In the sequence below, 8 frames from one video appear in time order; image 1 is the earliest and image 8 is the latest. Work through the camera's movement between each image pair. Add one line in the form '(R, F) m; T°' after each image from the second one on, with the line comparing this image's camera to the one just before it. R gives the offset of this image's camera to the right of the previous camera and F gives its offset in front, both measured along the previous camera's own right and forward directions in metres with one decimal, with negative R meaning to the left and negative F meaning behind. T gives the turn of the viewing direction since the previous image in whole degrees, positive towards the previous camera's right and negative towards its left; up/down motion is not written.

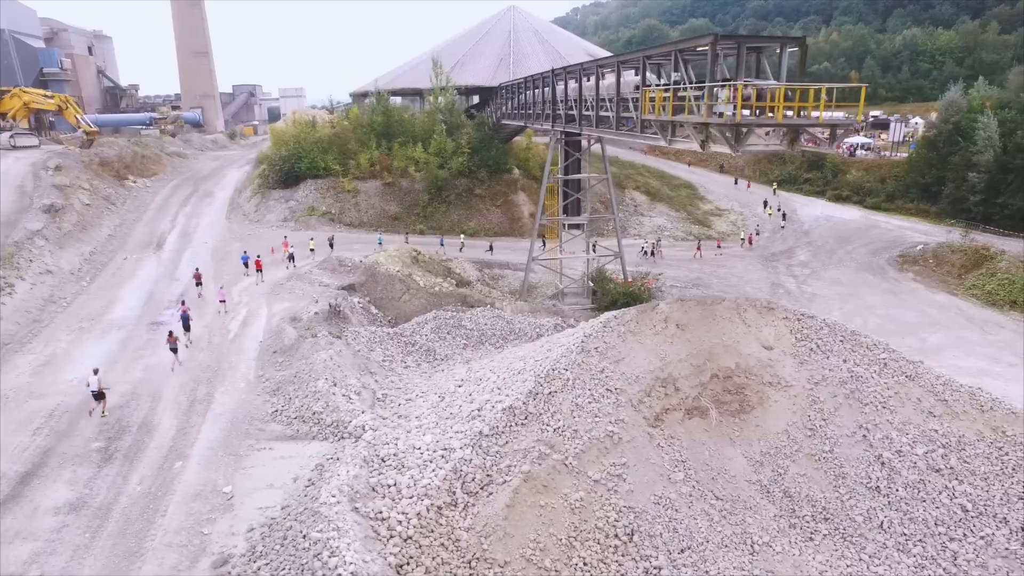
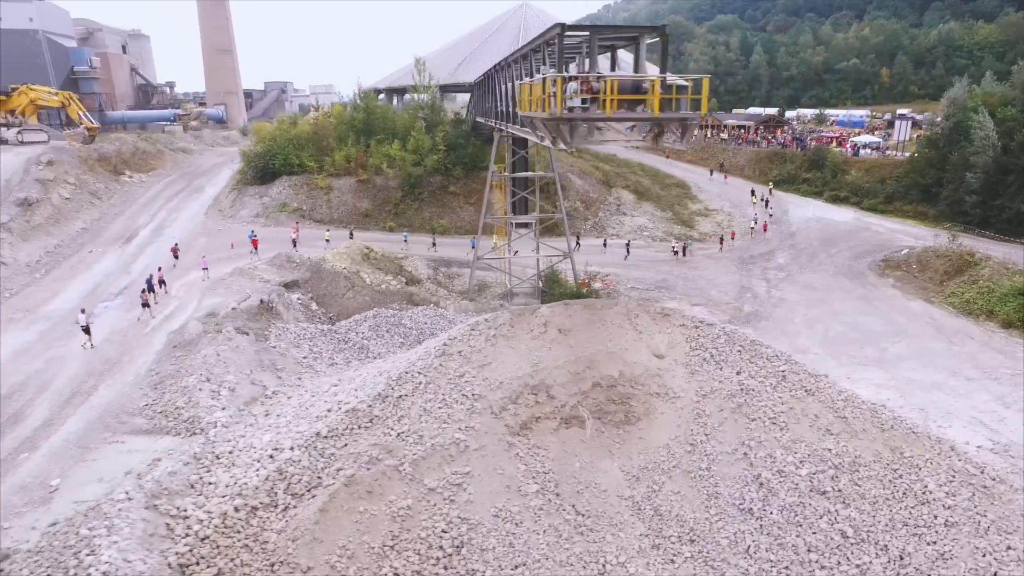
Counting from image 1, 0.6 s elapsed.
(+4.1, +0.7) m; -4°
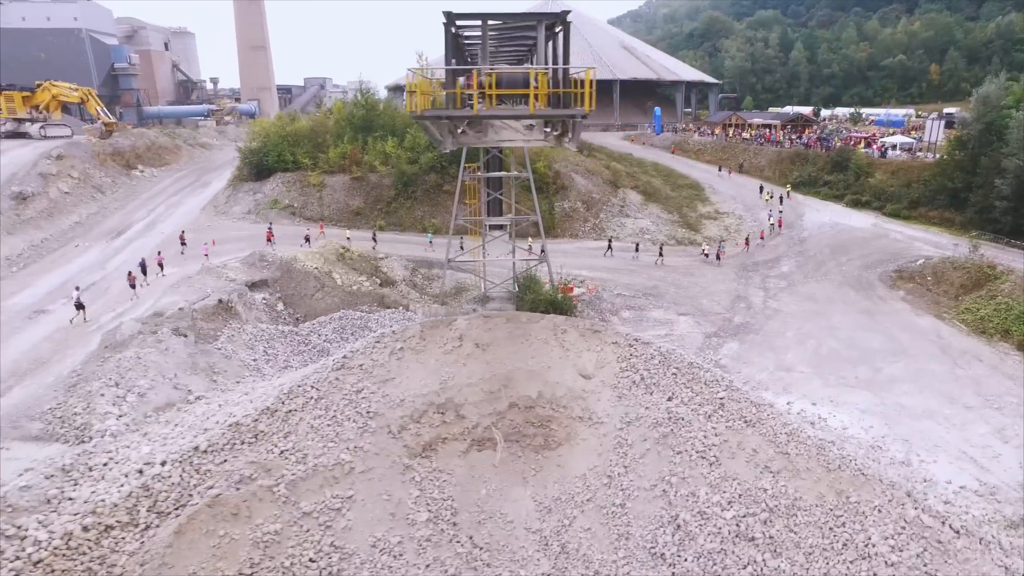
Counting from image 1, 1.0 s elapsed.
(+2.9, +1.3) m; -4°
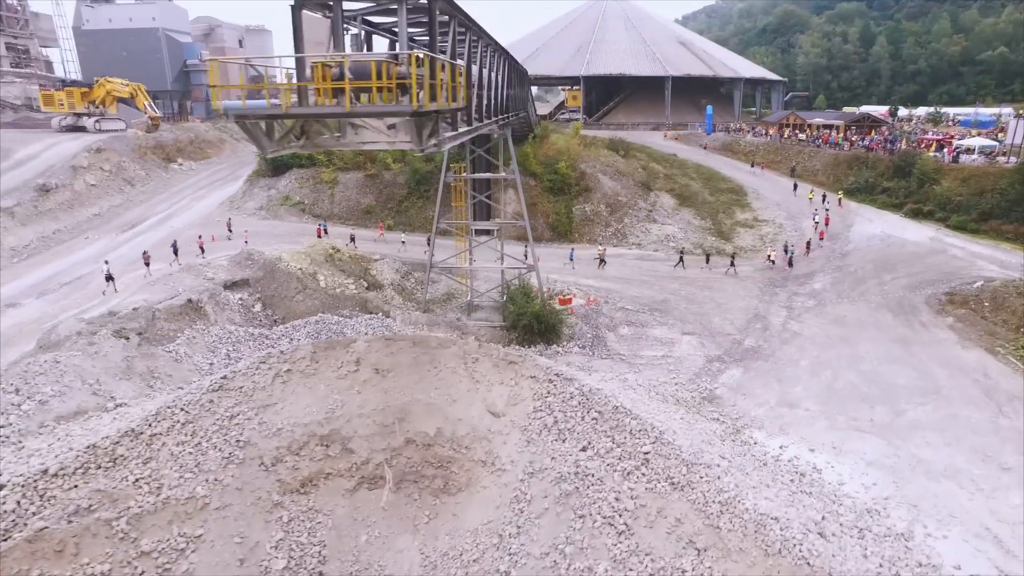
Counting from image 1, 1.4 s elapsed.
(+3.3, +2.2) m; -7°
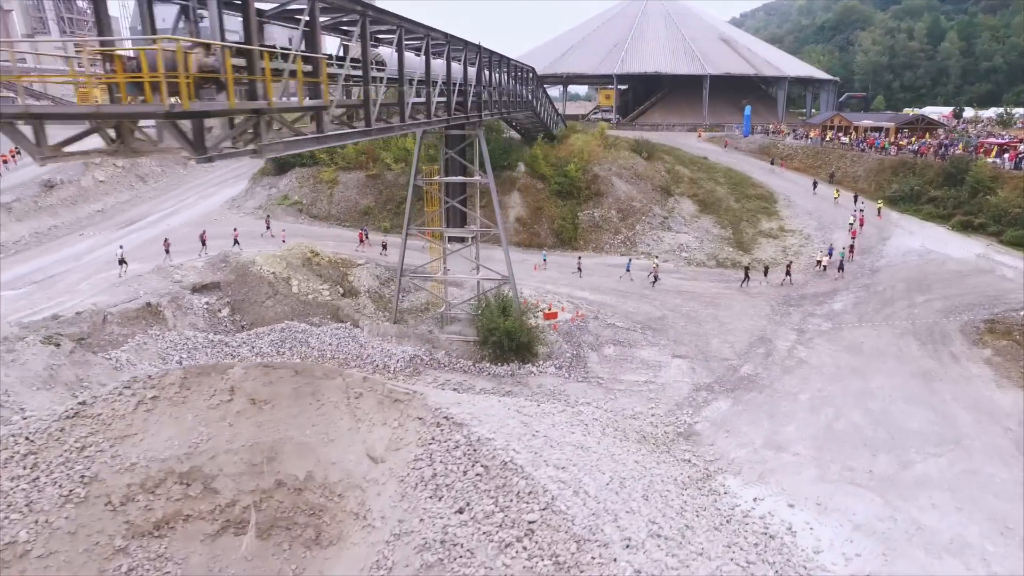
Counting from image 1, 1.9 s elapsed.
(+2.8, +2.1) m; -5°
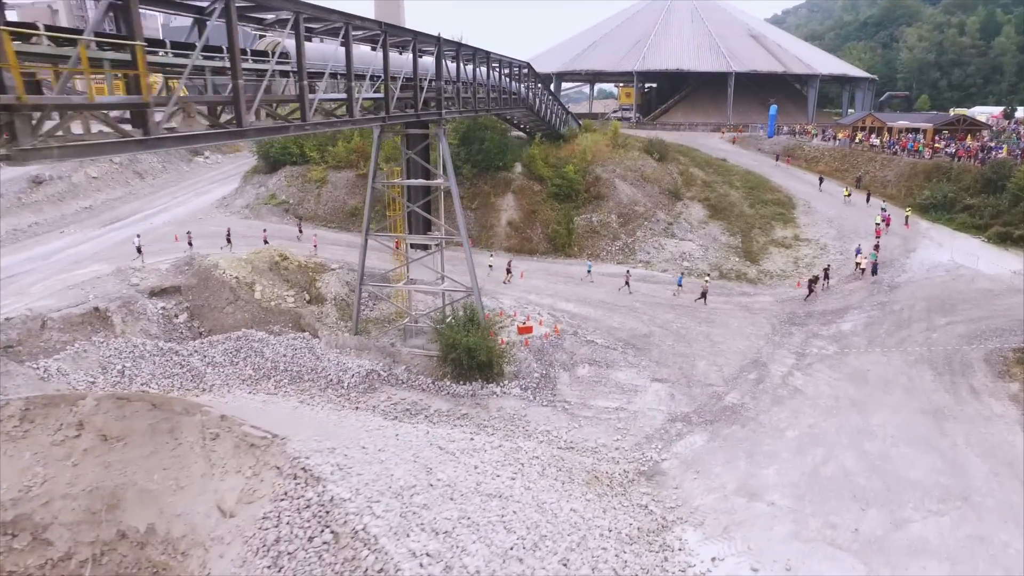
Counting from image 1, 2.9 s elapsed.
(+2.3, +2.0) m; -3°
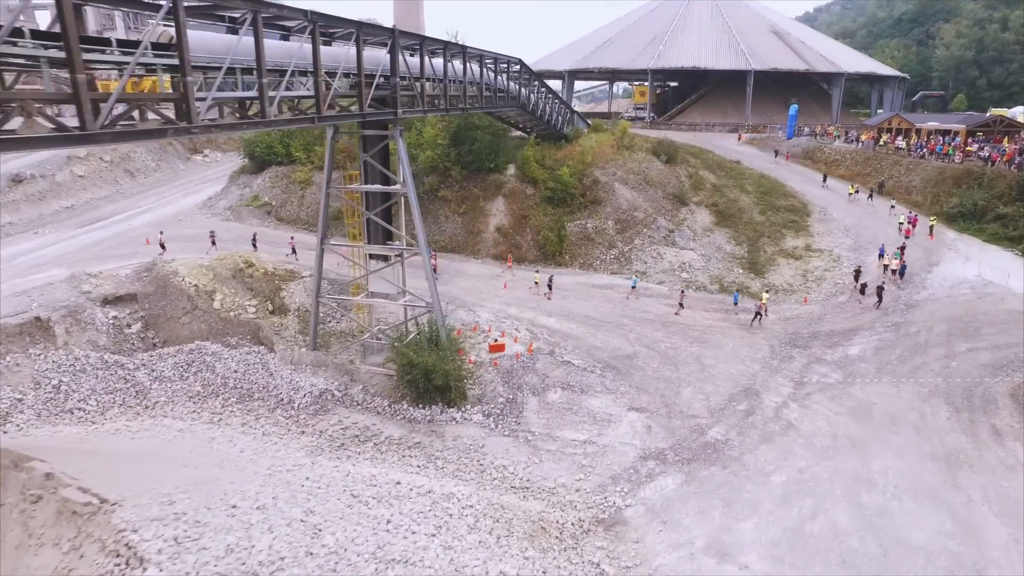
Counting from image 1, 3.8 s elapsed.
(+1.8, +1.9) m; -2°
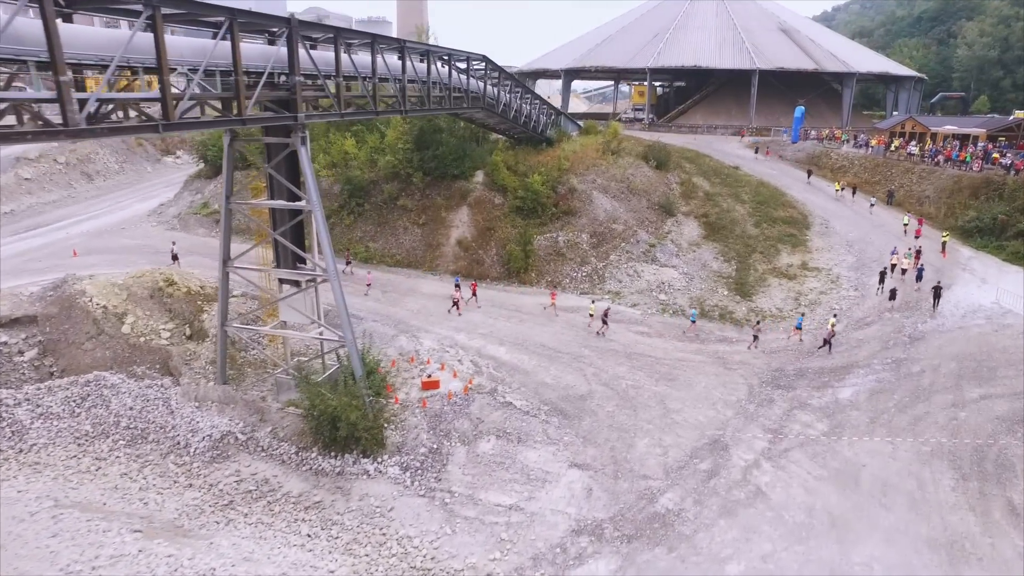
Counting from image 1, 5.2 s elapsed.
(+2.2, +2.8) m; -1°
